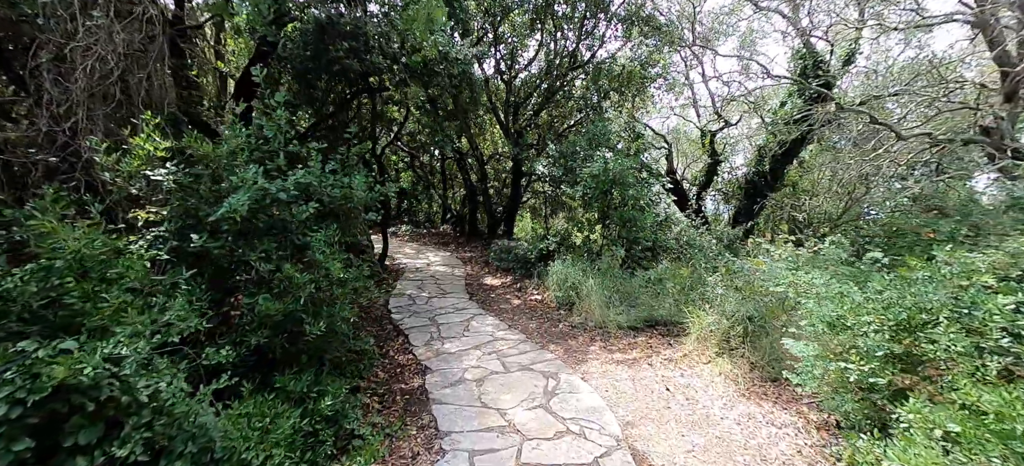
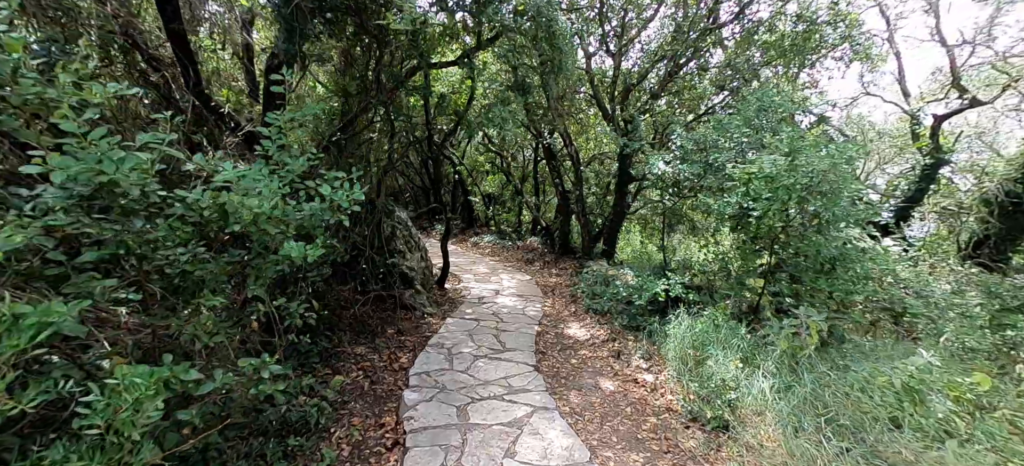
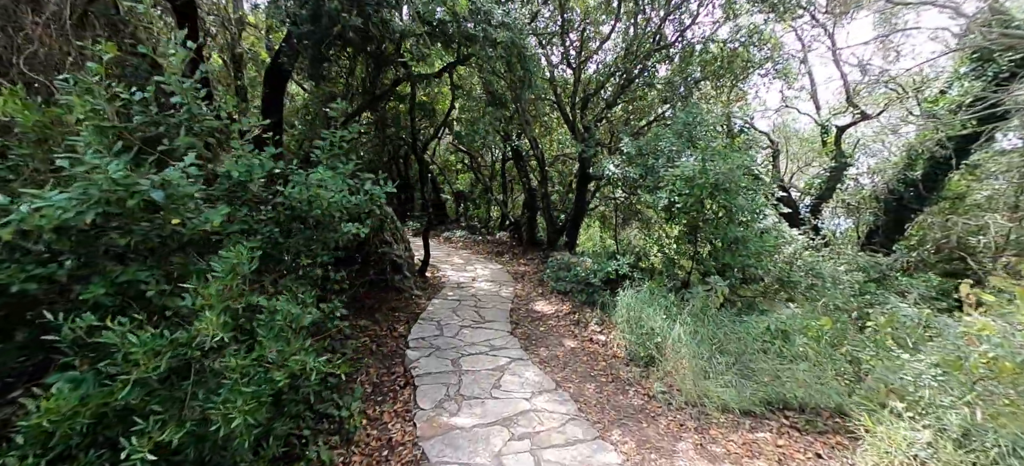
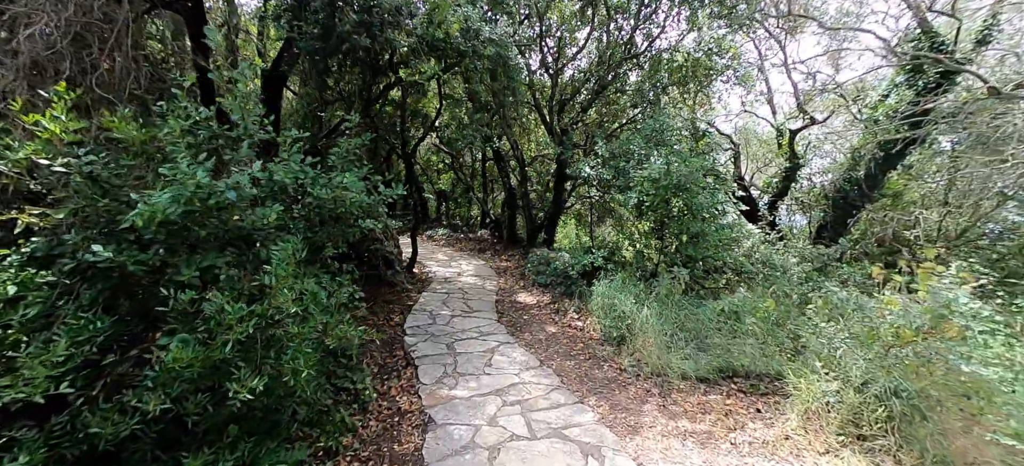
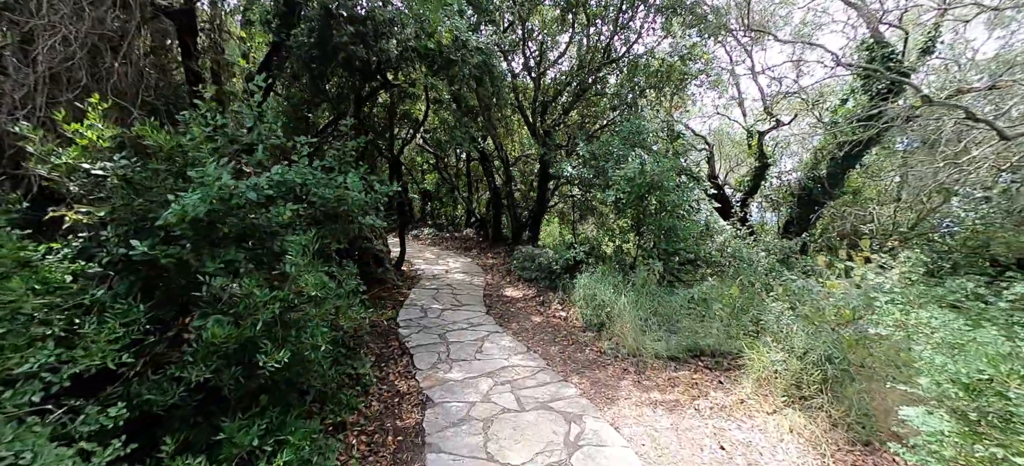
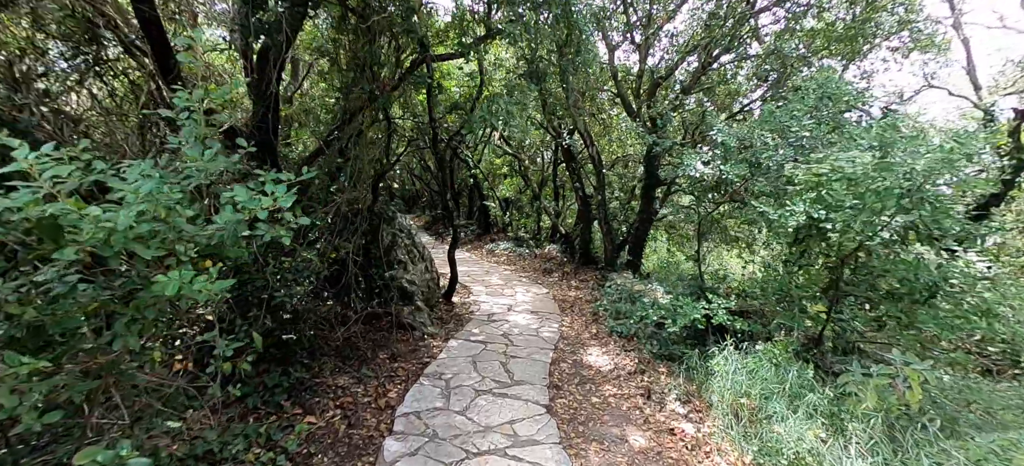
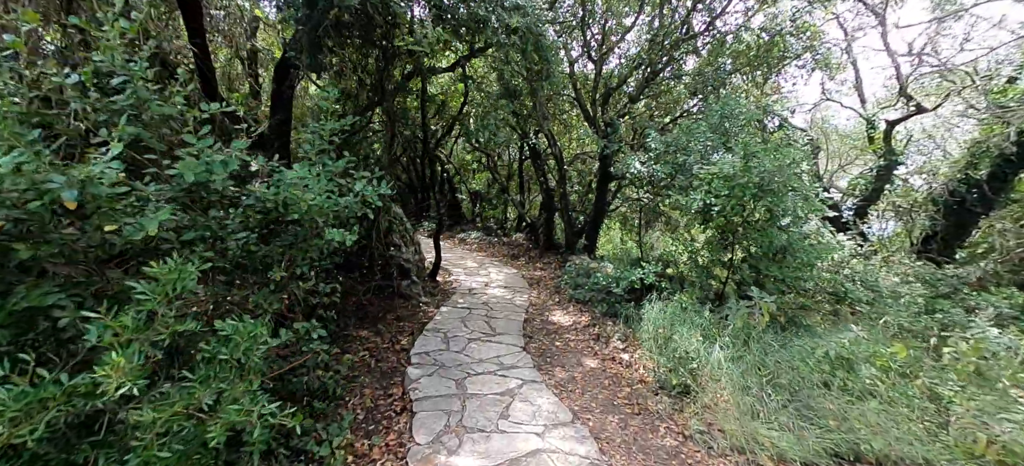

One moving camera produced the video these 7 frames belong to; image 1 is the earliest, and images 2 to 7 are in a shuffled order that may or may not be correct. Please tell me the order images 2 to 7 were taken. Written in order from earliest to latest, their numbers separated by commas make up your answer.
5, 4, 3, 7, 2, 6
